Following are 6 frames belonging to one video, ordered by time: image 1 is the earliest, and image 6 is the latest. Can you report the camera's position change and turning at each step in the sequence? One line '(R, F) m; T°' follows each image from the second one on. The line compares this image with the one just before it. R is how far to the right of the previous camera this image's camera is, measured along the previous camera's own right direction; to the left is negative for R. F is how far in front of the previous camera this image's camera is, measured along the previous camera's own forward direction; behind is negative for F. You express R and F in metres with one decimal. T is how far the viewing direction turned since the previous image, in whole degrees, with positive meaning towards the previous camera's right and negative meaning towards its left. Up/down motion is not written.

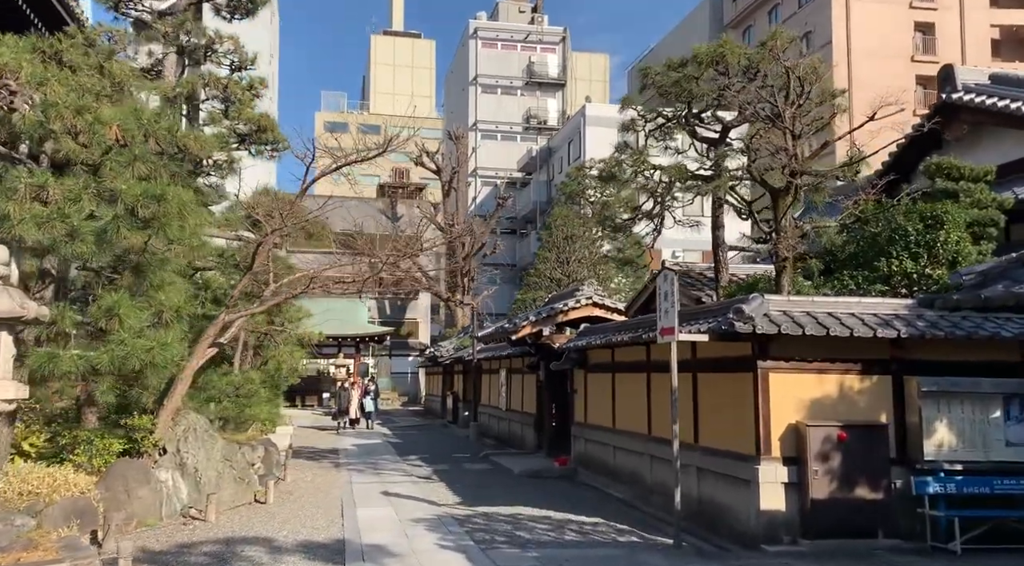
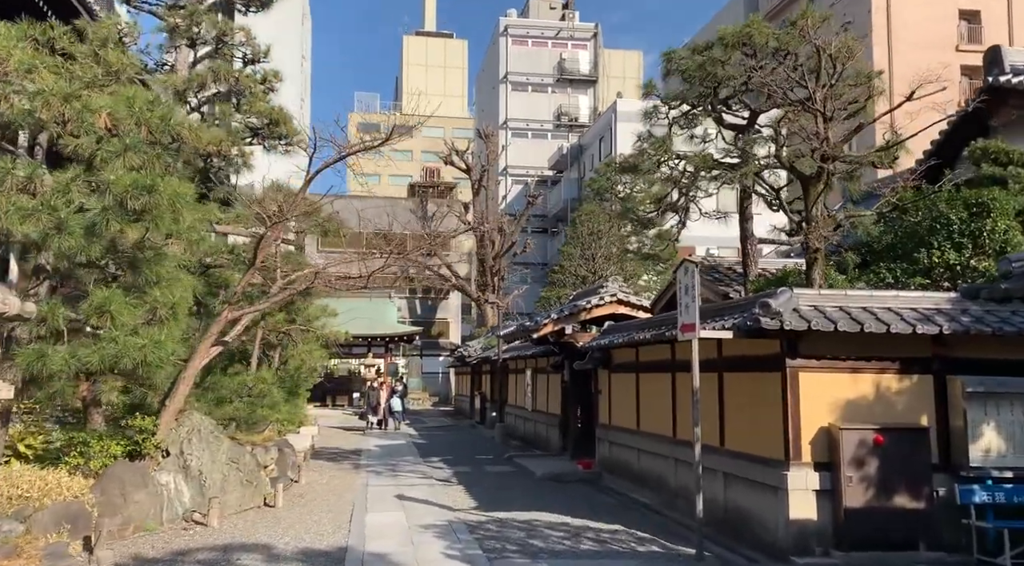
(+0.3, +0.5) m; -3°
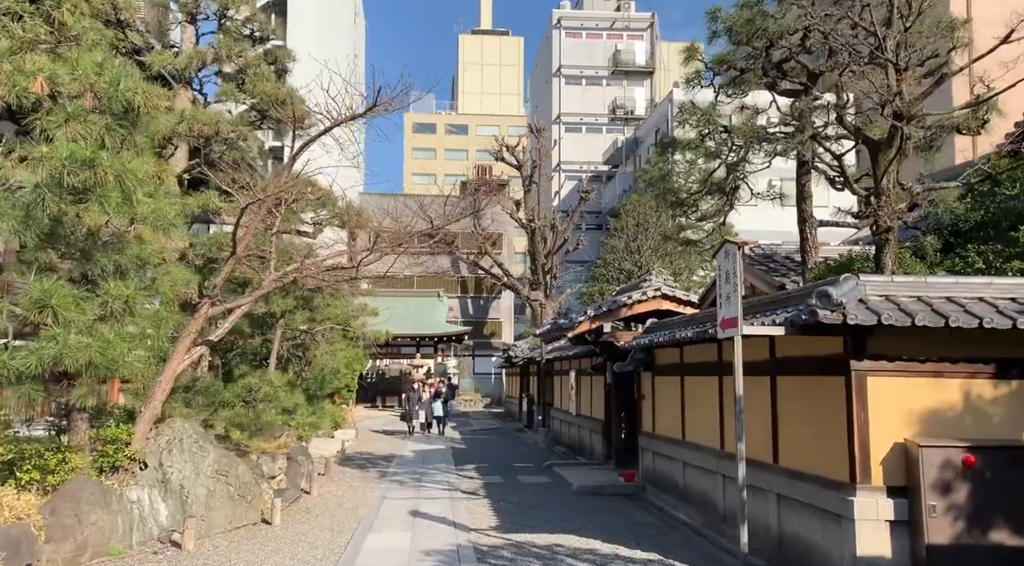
(+0.5, +1.2) m; -5°
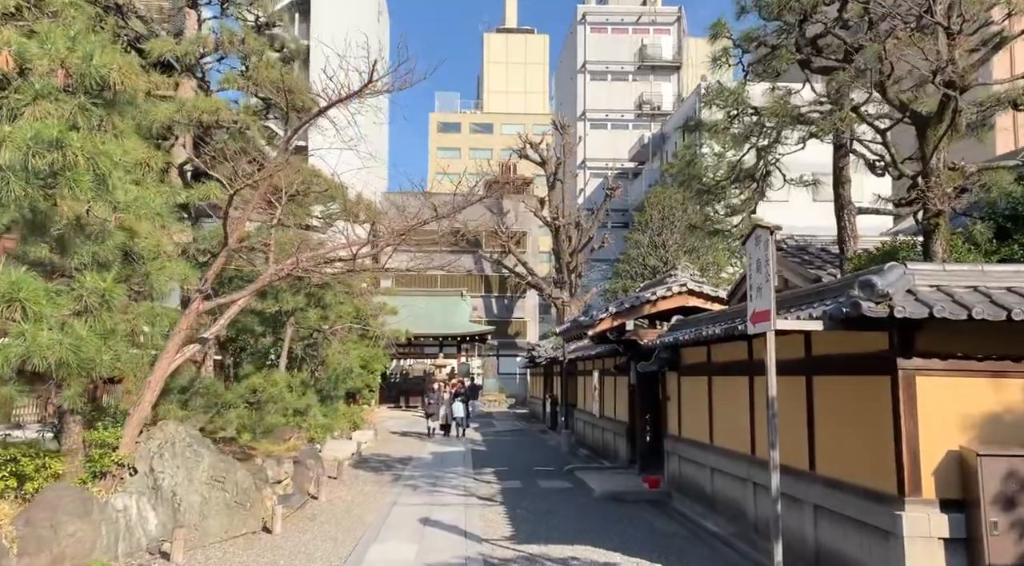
(+0.2, +0.6) m; -2°
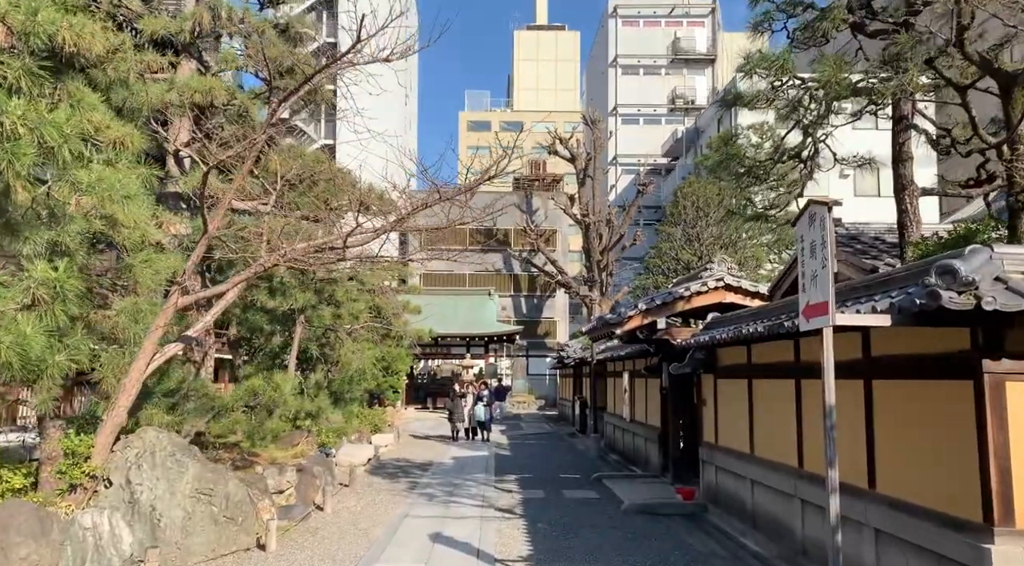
(+0.2, +0.9) m; -2°
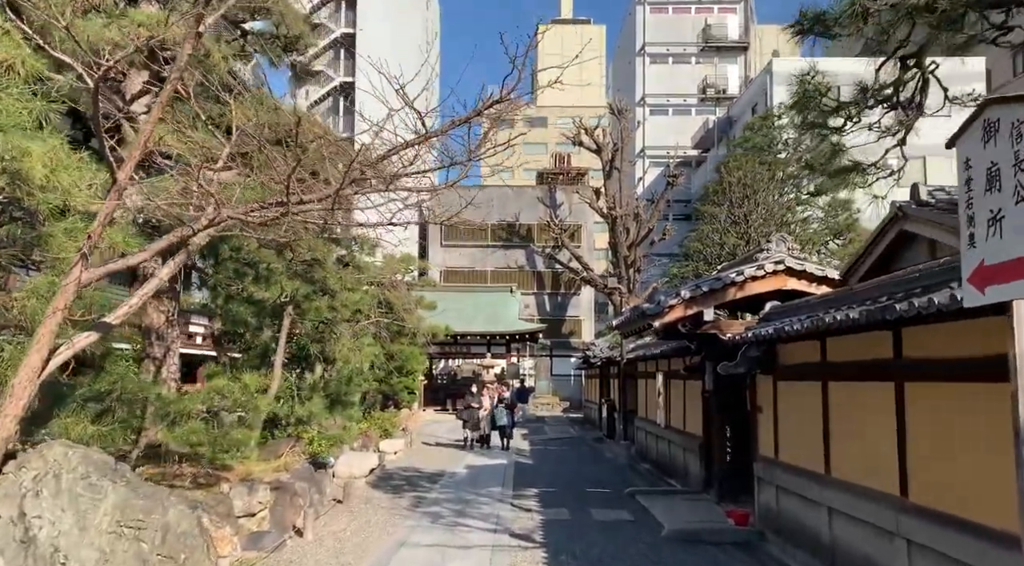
(+0.1, +1.8) m; -2°
